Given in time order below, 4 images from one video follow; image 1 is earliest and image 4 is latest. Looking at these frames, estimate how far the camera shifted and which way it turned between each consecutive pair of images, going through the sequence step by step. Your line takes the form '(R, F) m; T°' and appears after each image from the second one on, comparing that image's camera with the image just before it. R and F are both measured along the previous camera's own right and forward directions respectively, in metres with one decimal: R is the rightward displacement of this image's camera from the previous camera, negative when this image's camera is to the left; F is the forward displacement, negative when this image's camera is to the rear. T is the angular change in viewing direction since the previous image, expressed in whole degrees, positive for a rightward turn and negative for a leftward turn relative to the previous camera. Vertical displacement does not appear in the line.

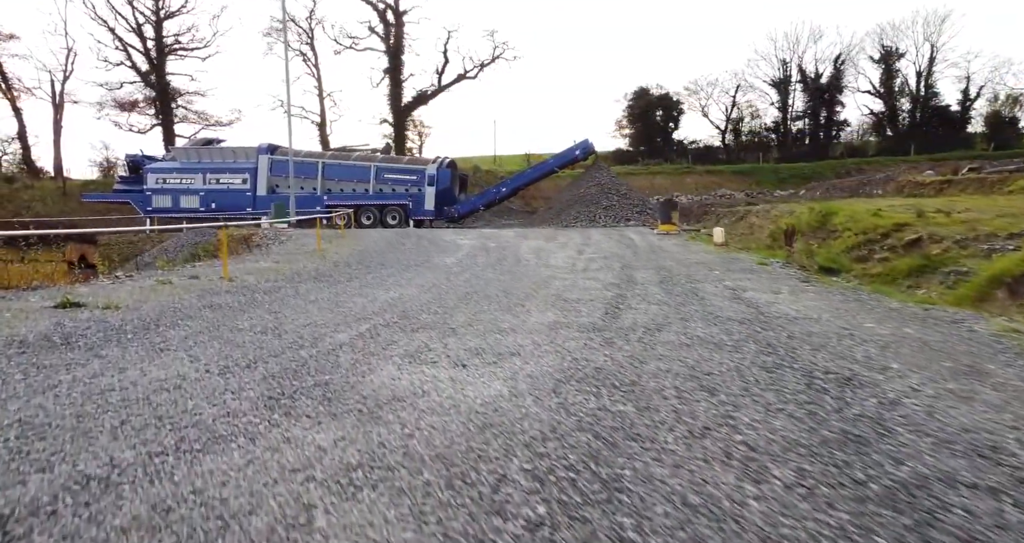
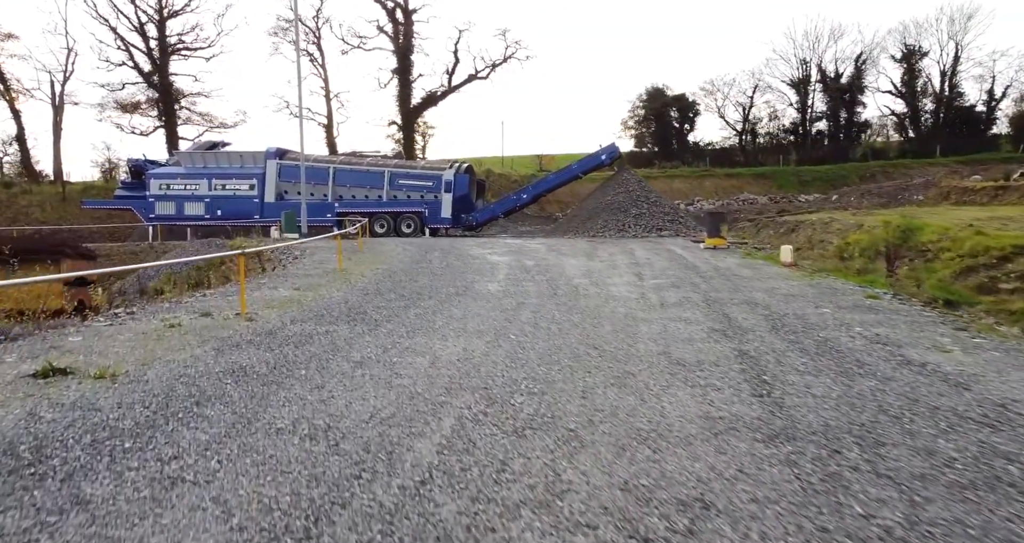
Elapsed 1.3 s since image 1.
(-1.0, +1.5) m; 0°
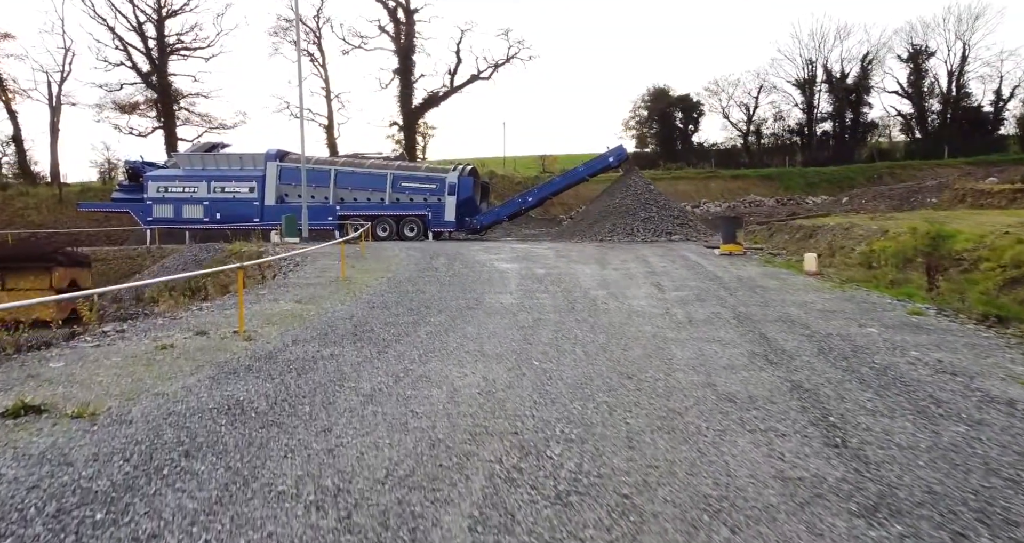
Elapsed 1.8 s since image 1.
(-0.2, +0.6) m; 0°
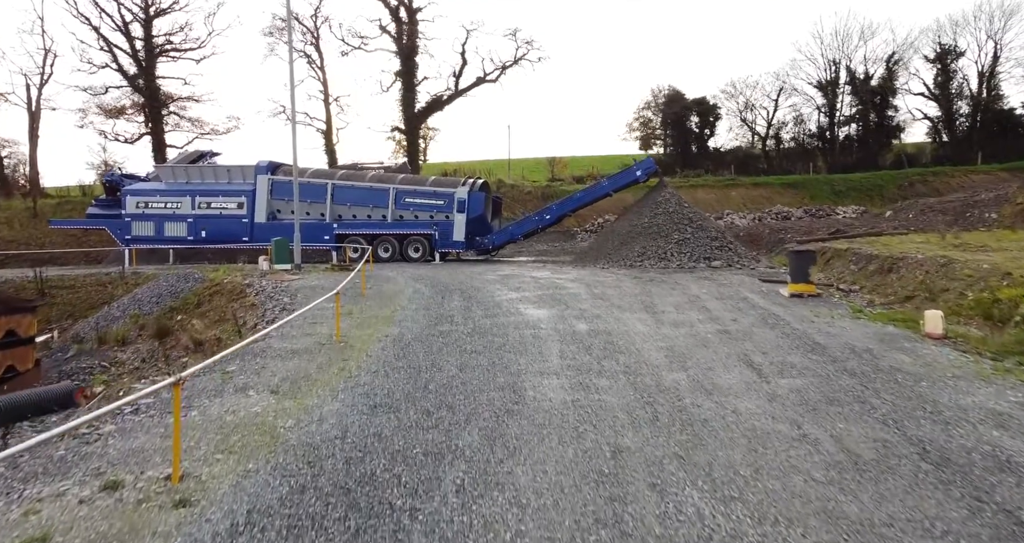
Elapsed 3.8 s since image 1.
(-0.7, +2.8) m; 0°
